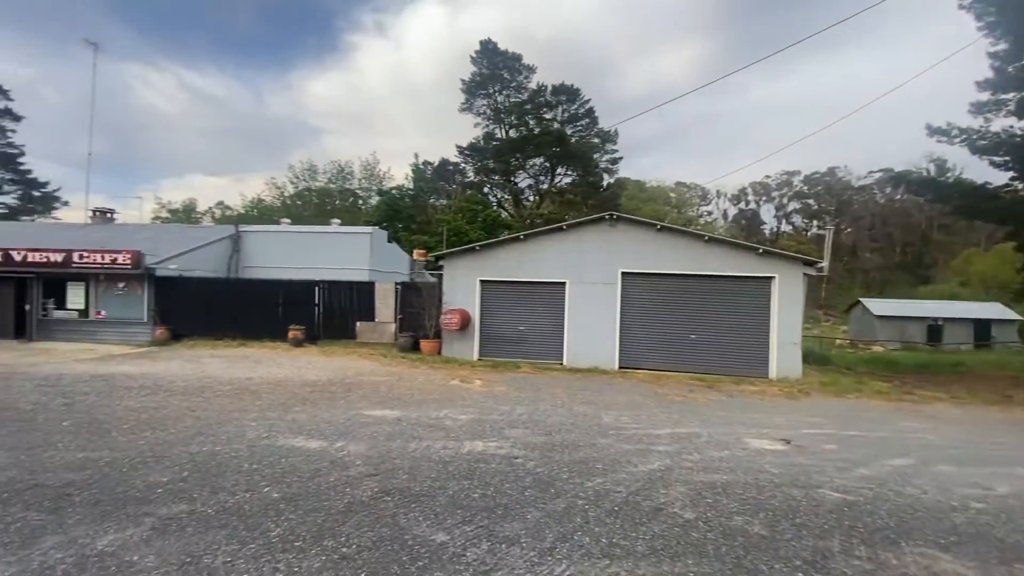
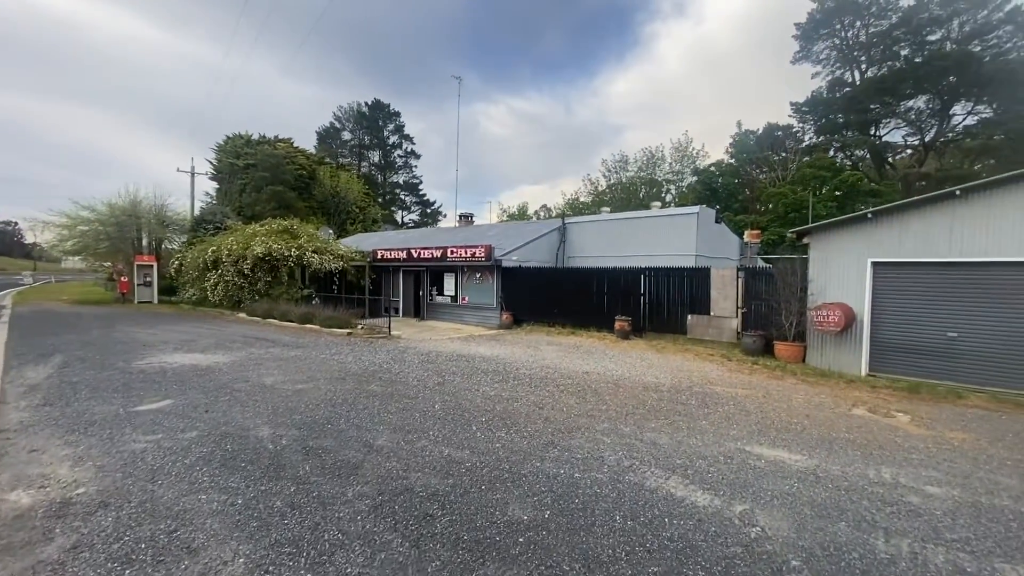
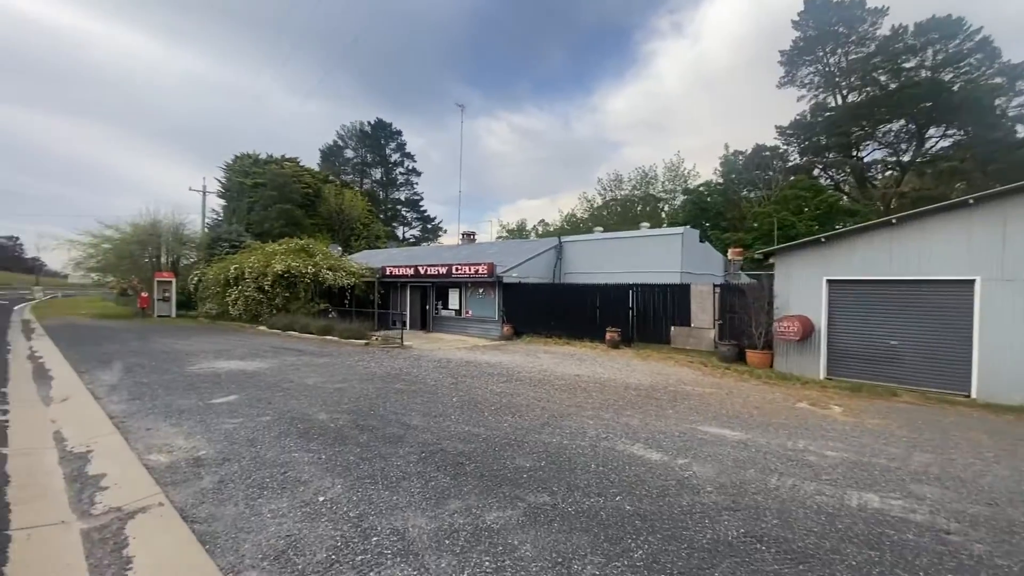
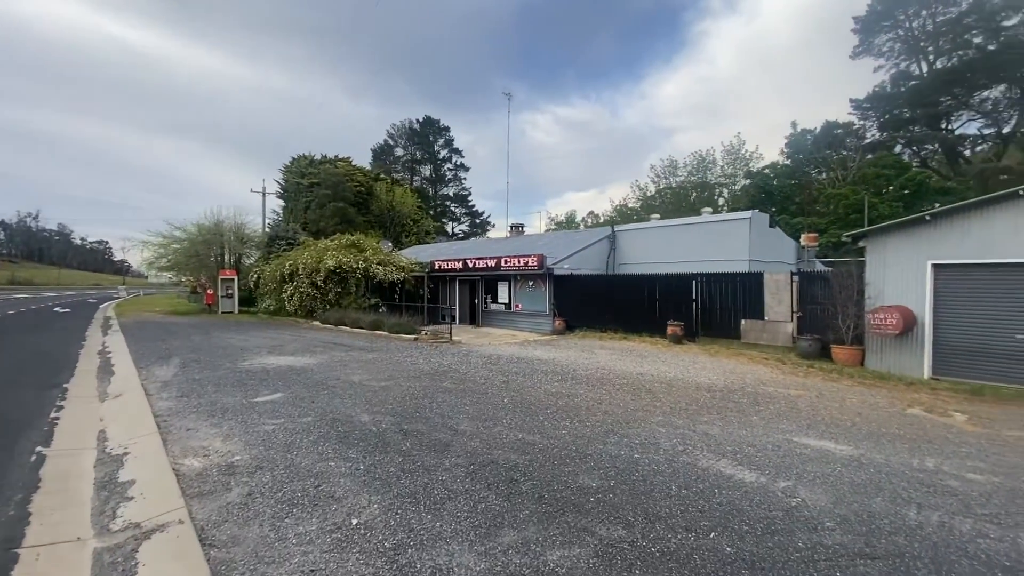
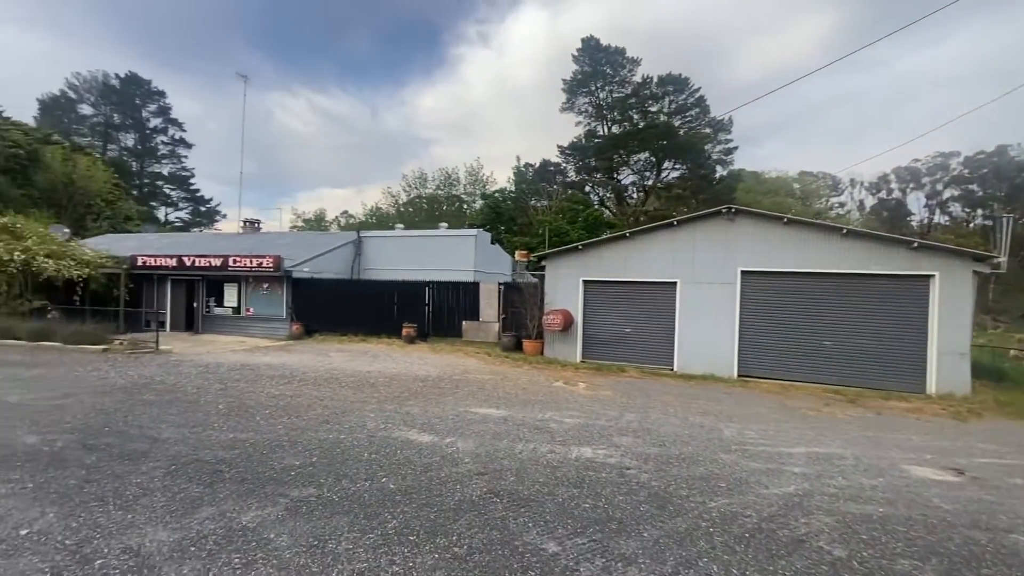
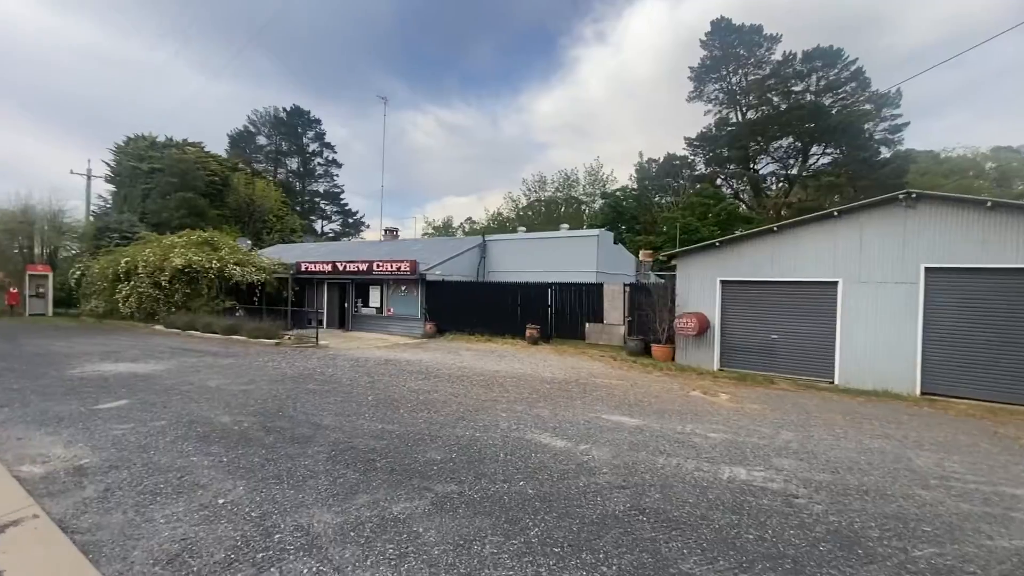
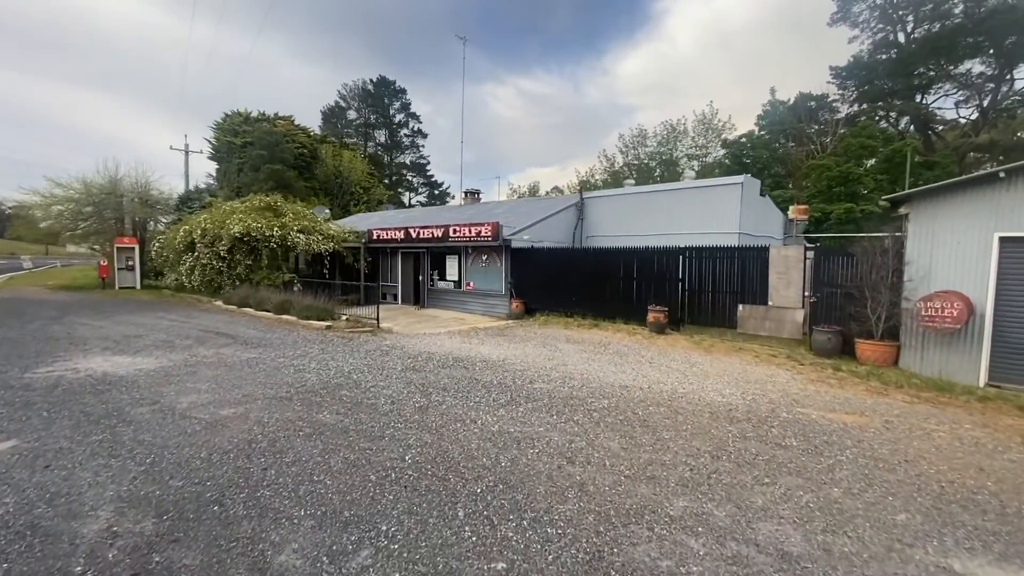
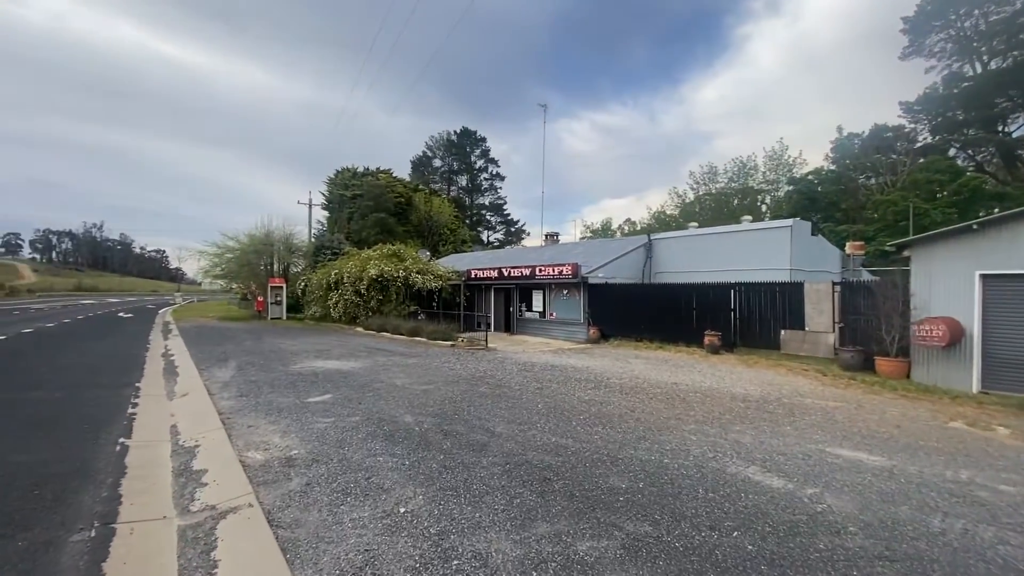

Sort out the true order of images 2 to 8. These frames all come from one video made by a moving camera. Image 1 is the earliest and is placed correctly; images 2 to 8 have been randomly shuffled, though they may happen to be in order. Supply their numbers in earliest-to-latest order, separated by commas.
5, 6, 3, 8, 4, 2, 7
